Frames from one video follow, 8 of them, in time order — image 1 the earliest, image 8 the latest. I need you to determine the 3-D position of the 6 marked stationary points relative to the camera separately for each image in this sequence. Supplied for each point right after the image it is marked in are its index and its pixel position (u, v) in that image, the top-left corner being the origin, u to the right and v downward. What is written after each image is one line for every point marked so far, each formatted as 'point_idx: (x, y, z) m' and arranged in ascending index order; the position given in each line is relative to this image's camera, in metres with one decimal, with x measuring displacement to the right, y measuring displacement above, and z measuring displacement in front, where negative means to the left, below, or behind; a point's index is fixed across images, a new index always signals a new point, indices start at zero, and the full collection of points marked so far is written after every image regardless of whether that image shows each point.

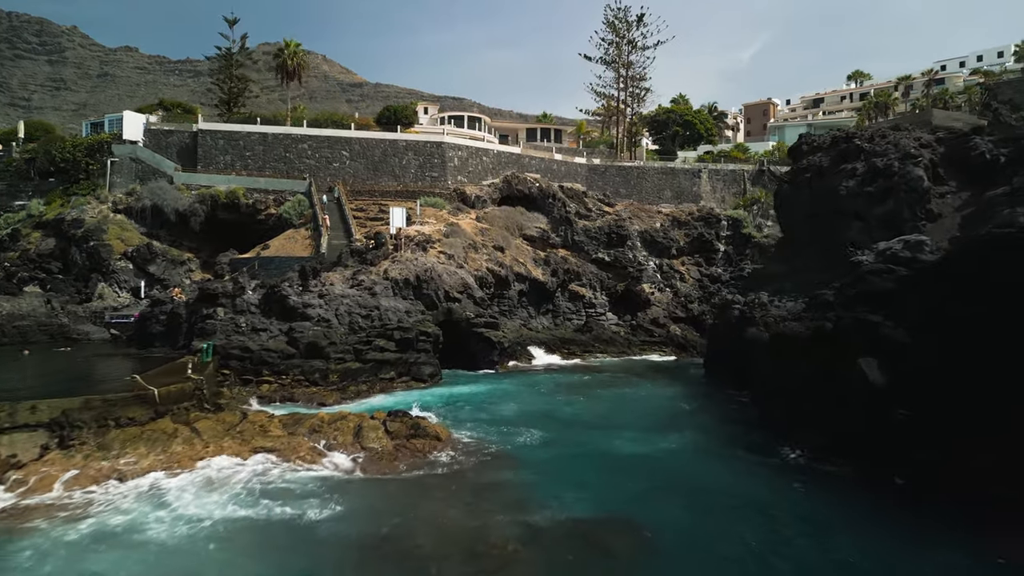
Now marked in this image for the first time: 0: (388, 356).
0: (-4.5, -2.5, +19.8) m
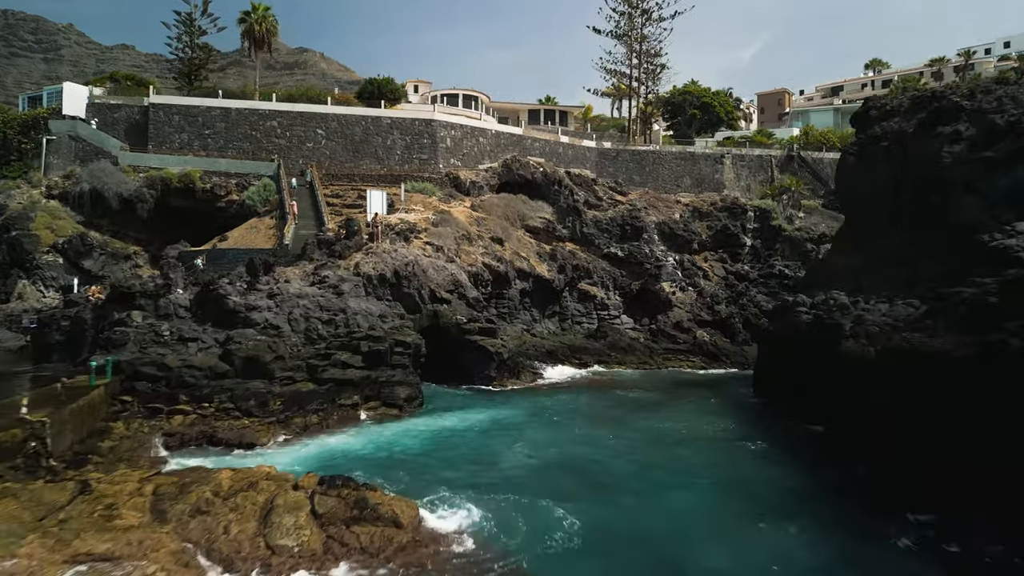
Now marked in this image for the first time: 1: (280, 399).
0: (-4.5, -2.4, +15.2) m
1: (-5.9, -2.9, +13.9) m
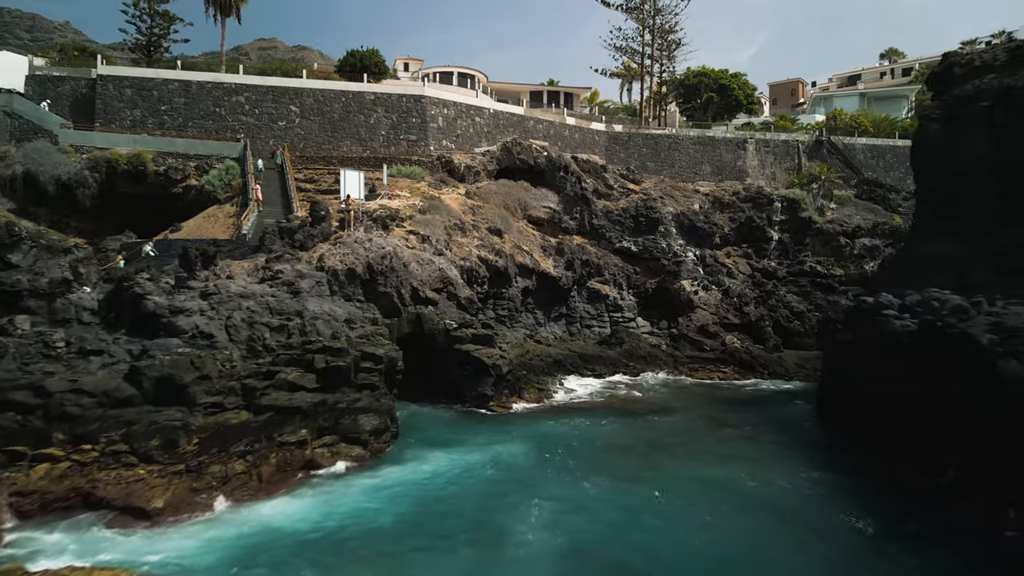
0: (-4.4, -2.3, +11.5) m
1: (-5.9, -2.8, +10.1) m
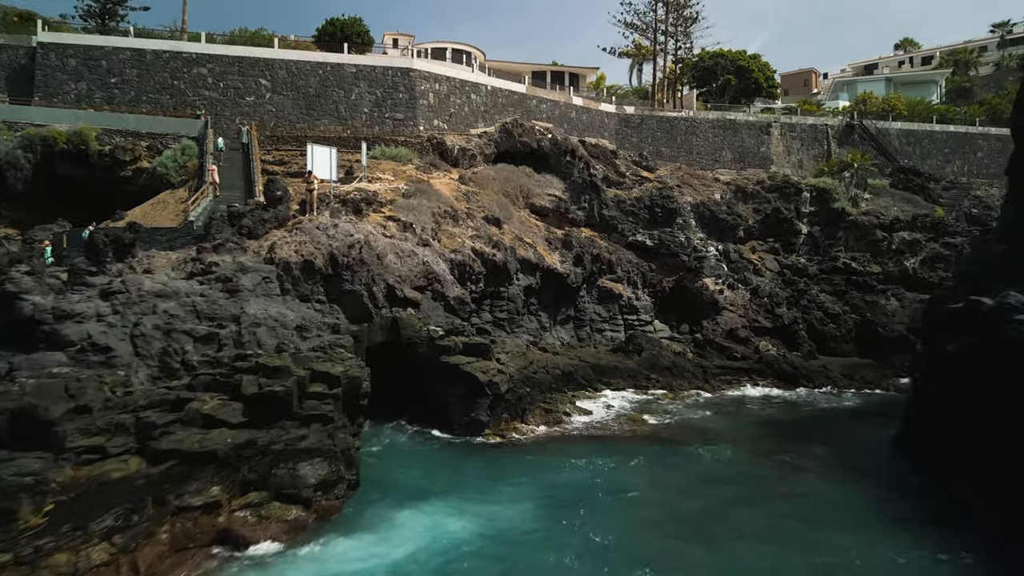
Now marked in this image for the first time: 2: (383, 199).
0: (-4.4, -2.3, +8.2) m
1: (-5.9, -2.7, +6.9) m
2: (-4.1, +2.8, +17.2) m
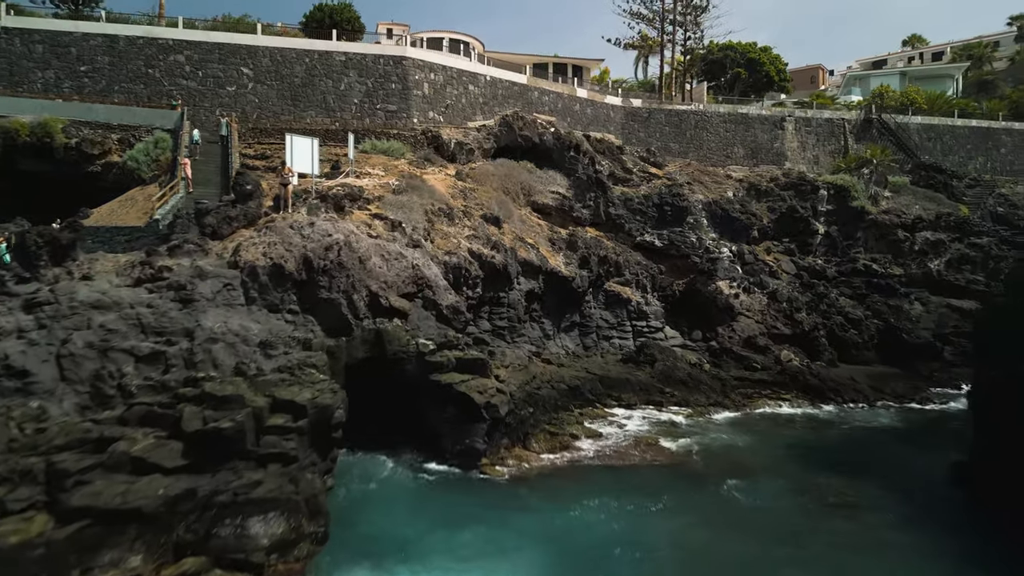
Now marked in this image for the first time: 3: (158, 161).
0: (-4.4, -2.5, +6.6) m
1: (-5.9, -2.9, +5.3) m
2: (-4.1, +2.7, +15.6) m
3: (-12.4, +4.5, +19.0) m
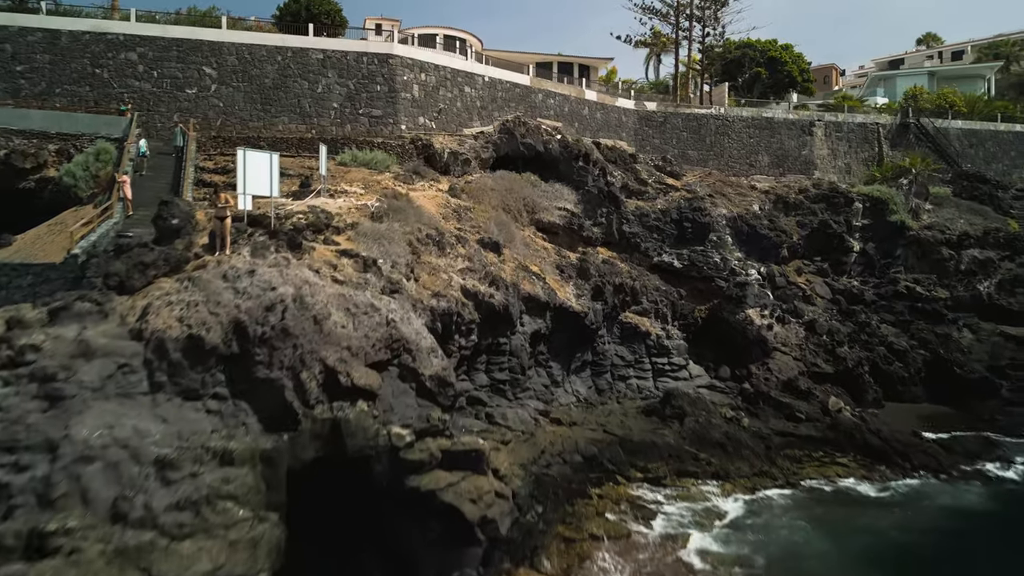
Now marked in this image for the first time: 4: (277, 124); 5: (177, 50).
0: (-4.3, -3.6, +3.8) m
1: (-5.8, -4.0, +2.5) m
2: (-4.0, +1.6, +12.8) m
3: (-12.3, +3.3, +16.2) m
4: (-8.5, +5.9, +19.5) m
5: (-11.9, +8.5, +19.2) m
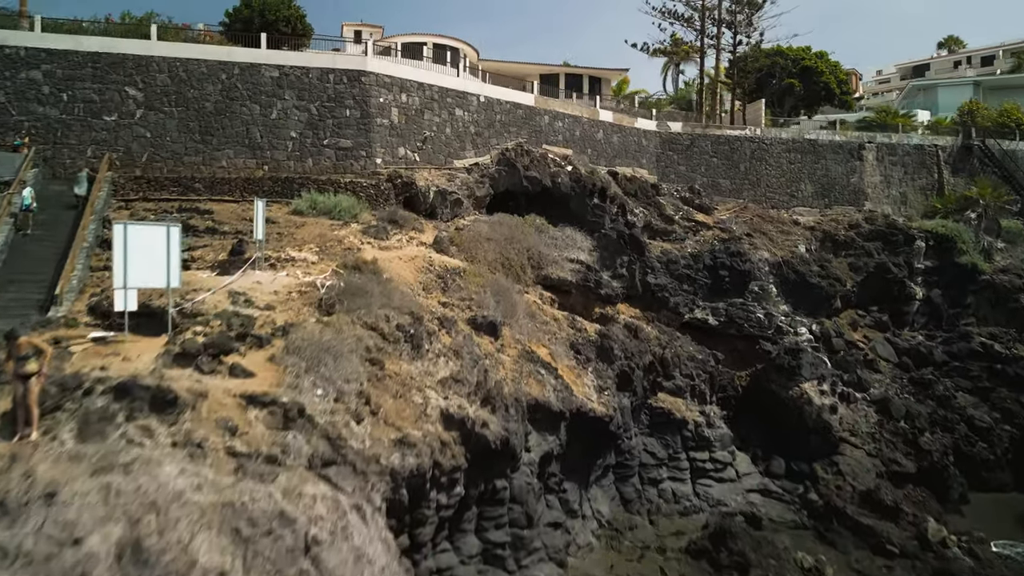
0: (-4.3, -5.7, -0.1) m
1: (-5.8, -6.2, -1.4) m
2: (-4.0, -0.6, +8.9) m
3: (-12.3, +1.2, +12.3) m
4: (-8.5, +3.7, +15.6) m
5: (-11.9, +6.3, +15.3) m
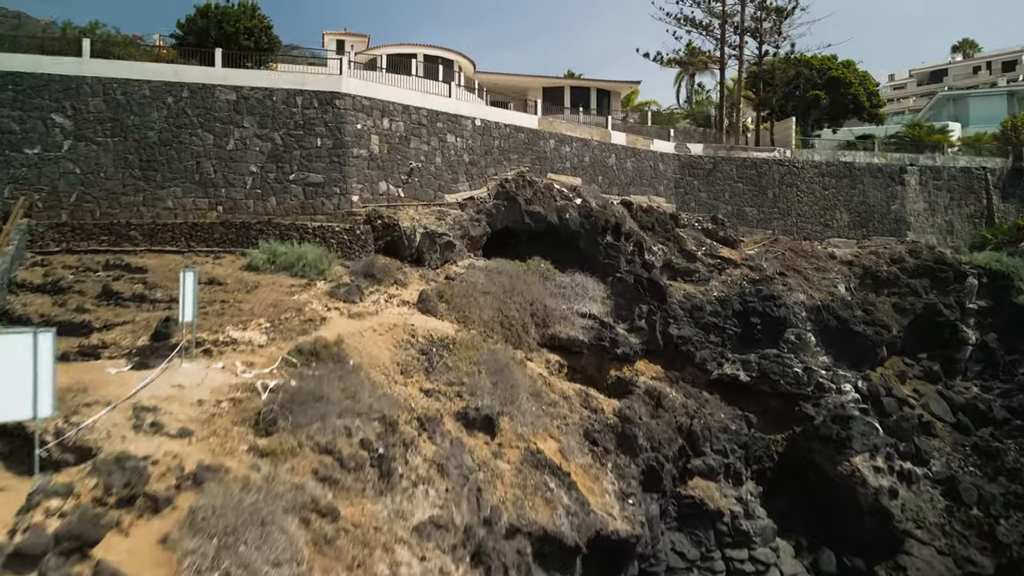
0: (-4.3, -7.2, -2.6) m
1: (-5.8, -7.7, -3.9) m
2: (-4.0, -2.1, +6.4) m
3: (-12.3, -0.4, +9.8) m
4: (-8.5, +2.1, +13.1) m
5: (-11.8, +4.7, +12.8) m
